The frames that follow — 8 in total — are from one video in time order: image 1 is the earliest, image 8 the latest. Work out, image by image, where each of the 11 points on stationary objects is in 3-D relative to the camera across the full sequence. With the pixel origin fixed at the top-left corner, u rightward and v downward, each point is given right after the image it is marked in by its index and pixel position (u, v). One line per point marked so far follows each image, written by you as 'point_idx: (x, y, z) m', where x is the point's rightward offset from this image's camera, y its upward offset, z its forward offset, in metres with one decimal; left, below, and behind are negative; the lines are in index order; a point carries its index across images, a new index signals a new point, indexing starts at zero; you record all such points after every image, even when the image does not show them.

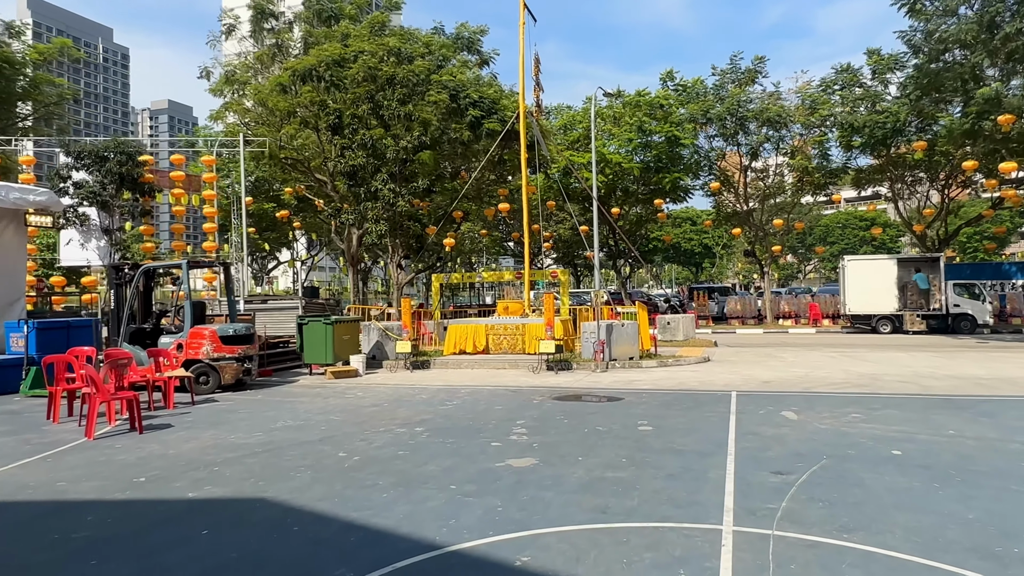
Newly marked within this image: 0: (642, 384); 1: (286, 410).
0: (+2.5, -1.9, +13.4) m
1: (-3.7, -2.0, +11.3) m
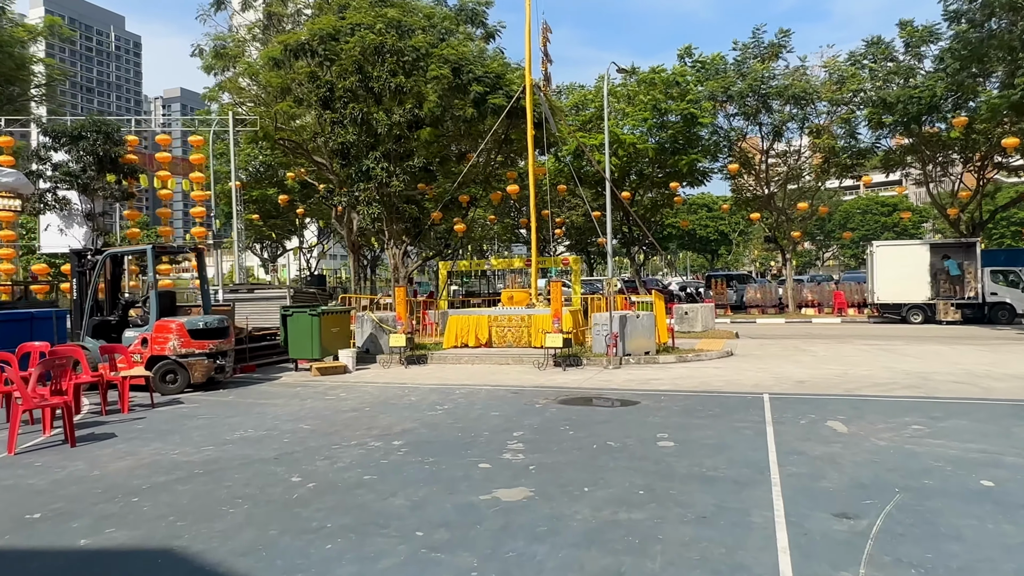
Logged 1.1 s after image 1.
0: (+2.6, -1.7, +11.9) m
1: (-3.7, -1.8, +9.9) m
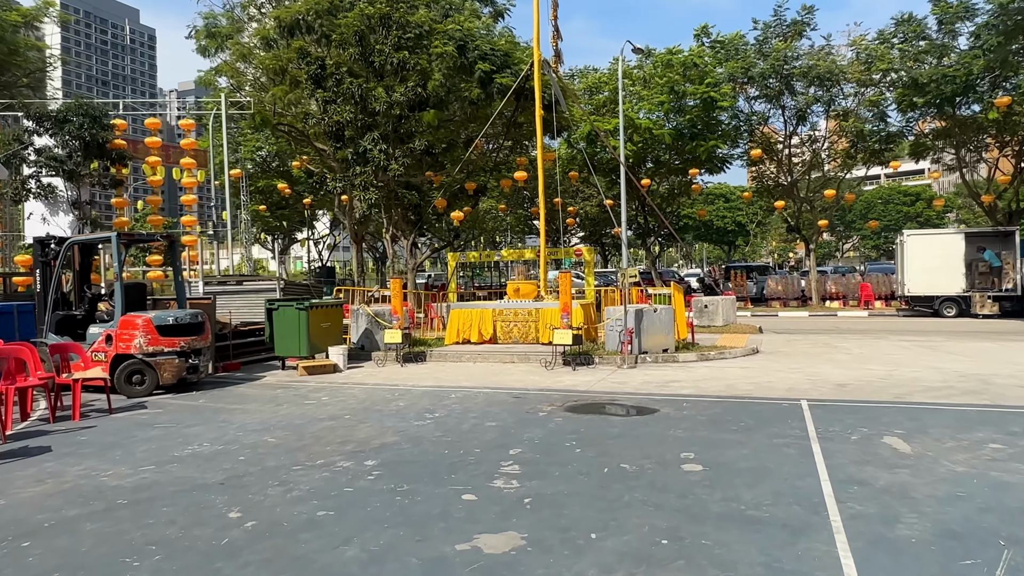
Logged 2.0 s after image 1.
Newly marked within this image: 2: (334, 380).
0: (+2.6, -1.5, +10.6) m
1: (-3.7, -1.7, +8.8) m
2: (-3.2, -1.7, +12.4) m
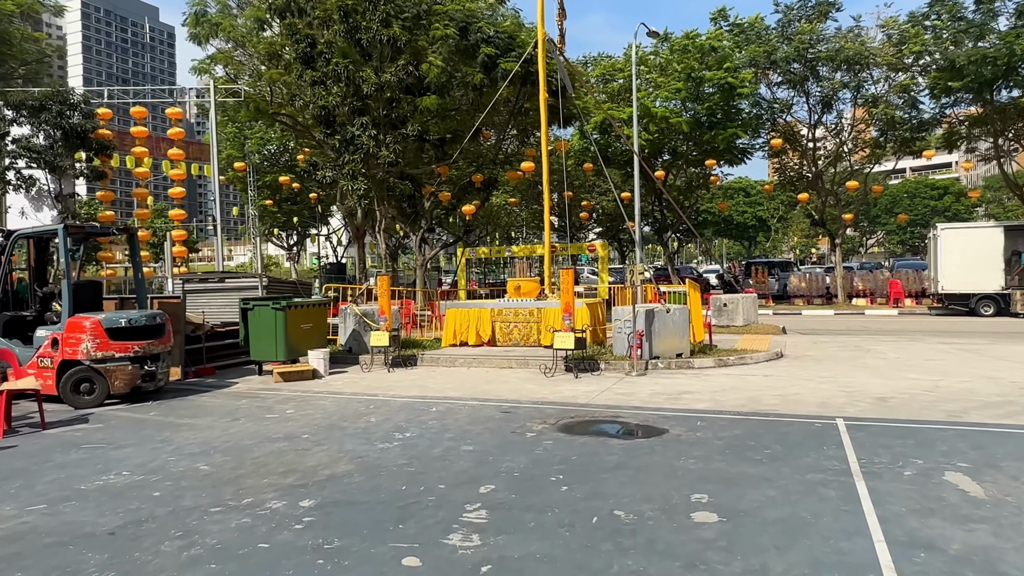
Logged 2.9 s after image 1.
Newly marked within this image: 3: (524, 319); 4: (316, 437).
0: (+2.5, -1.5, +9.2) m
1: (-3.9, -1.7, +7.6) m
2: (-3.3, -1.6, +11.2) m
3: (+0.2, -0.7, +14.4) m
4: (-2.2, -1.7, +7.7) m
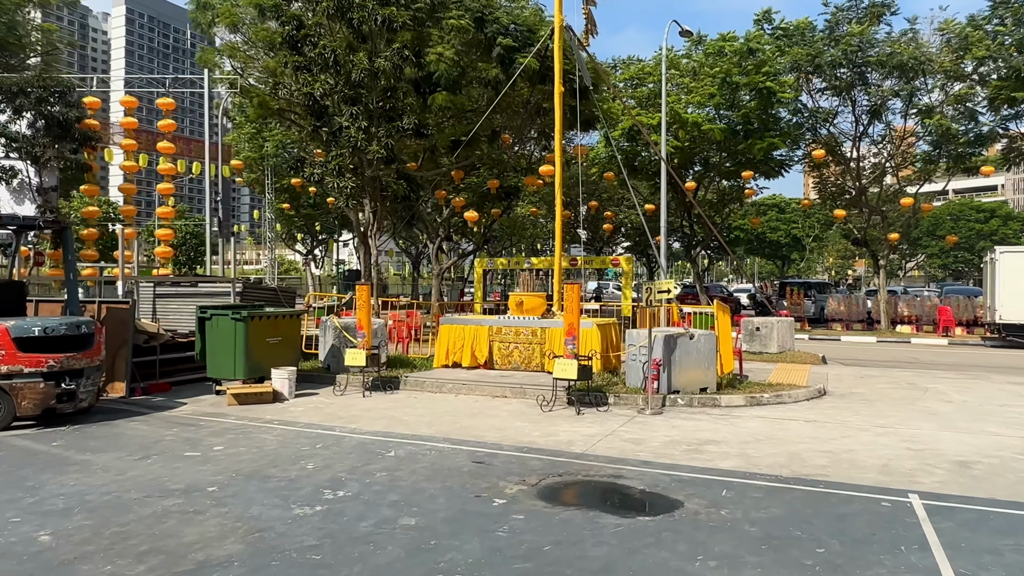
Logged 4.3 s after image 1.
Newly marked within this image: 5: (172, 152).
0: (+2.2, -1.8, +7.3) m
1: (-4.2, -1.8, +5.9) m
2: (-3.5, -1.8, +9.5) m
3: (+0.2, -1.0, +12.6) m
4: (-2.5, -1.8, +5.9) m
5: (-9.3, +3.7, +18.8) m
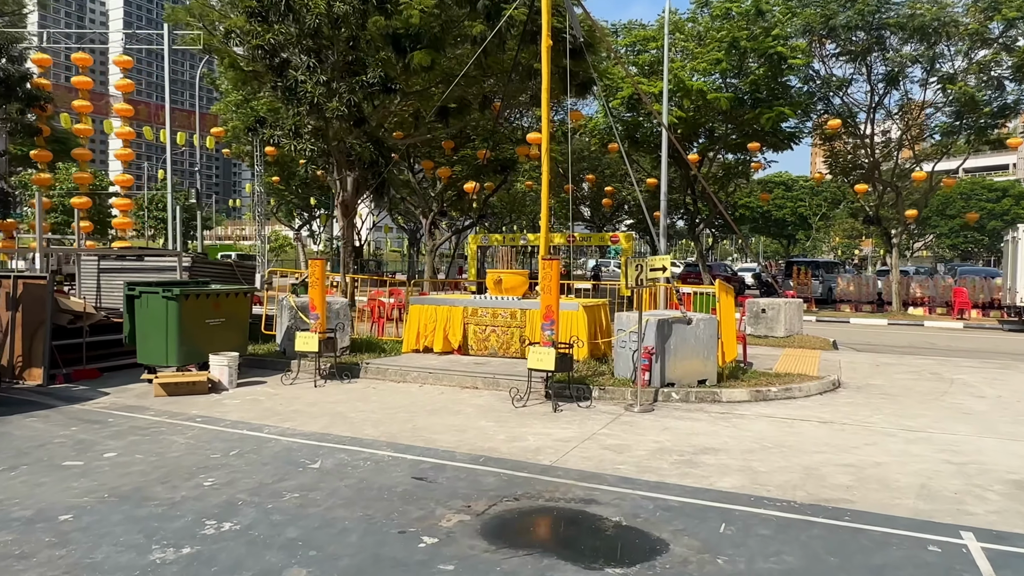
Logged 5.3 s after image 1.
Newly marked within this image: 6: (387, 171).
0: (+1.8, -1.6, +6.0) m
1: (-4.7, -1.6, +4.6) m
2: (-3.9, -1.5, +8.2) m
3: (-0.1, -0.6, +11.3) m
4: (-2.9, -1.6, +4.6) m
5: (-9.6, +4.4, +17.3) m
6: (-2.5, +2.3, +13.3) m
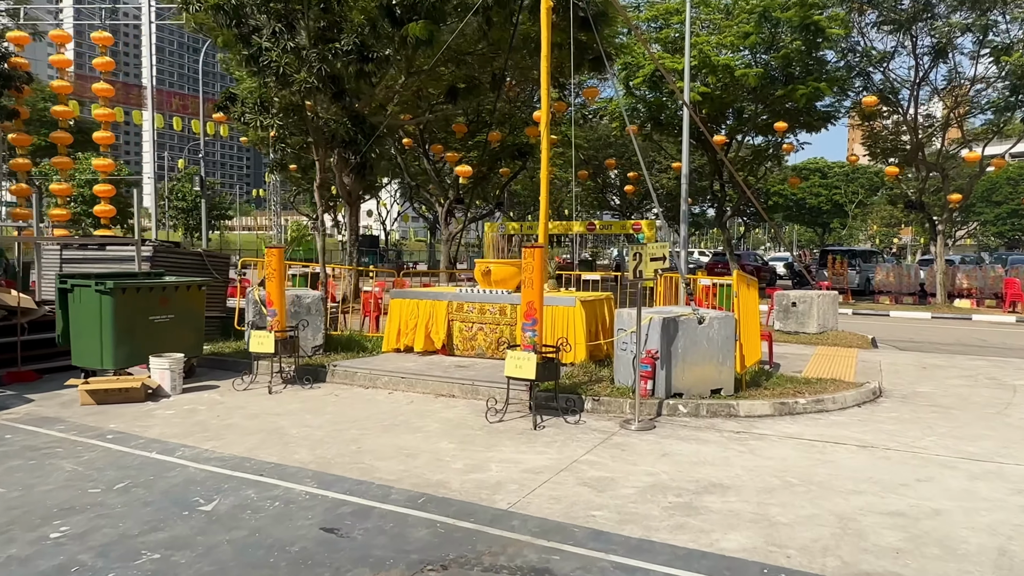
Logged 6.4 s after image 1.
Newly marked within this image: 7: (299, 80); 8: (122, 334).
0: (+1.4, -1.6, +4.6) m
1: (-5.1, -1.5, +3.5) m
2: (-4.2, -1.4, +7.0) m
3: (-0.3, -0.5, +9.9) m
4: (-3.4, -1.6, +3.4) m
5: (-9.5, +4.6, +16.3) m
6: (-2.5, +2.4, +12.1) m
7: (-3.3, +3.4, +11.2) m
8: (-4.8, -0.6, +8.4) m
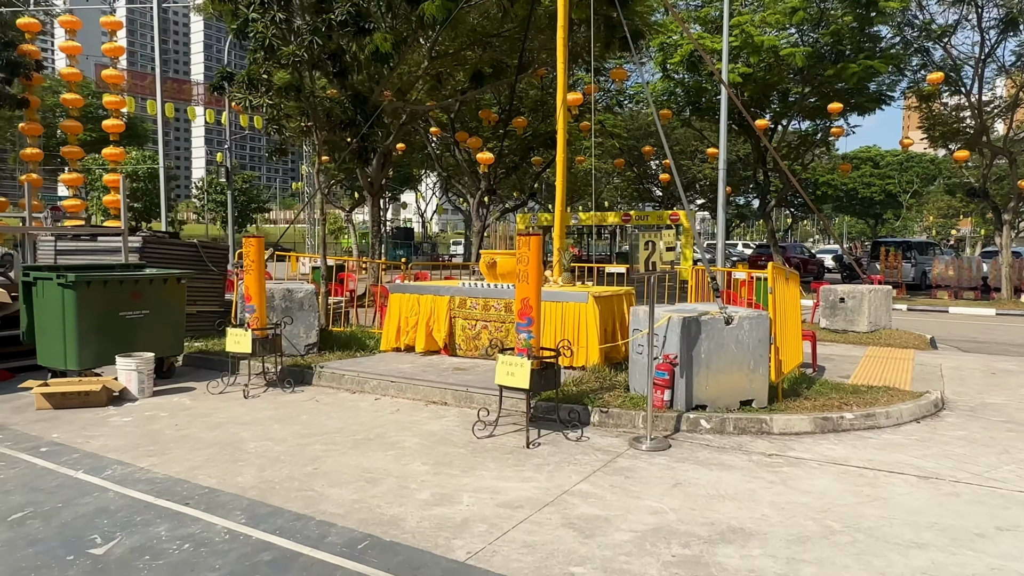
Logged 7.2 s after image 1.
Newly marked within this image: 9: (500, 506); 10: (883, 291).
0: (+1.2, -1.5, +3.5) m
1: (-5.4, -1.5, +2.8) m
2: (-4.3, -1.3, +6.3) m
3: (-0.2, -0.4, +9.0) m
4: (-3.7, -1.5, +2.7) m
5: (-9.0, +4.7, +15.8) m
6: (-2.3, +2.5, +11.2) m
7: (-3.1, +3.5, +10.4) m
8: (-4.8, -0.5, +7.8) m
9: (-0.1, -1.5, +4.6) m
10: (+7.5, -0.1, +13.9) m
